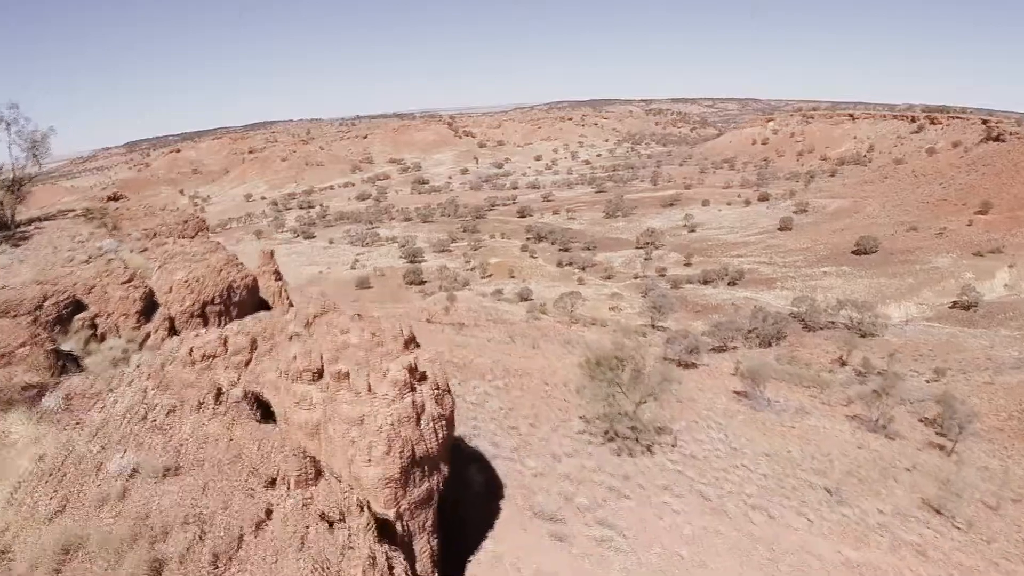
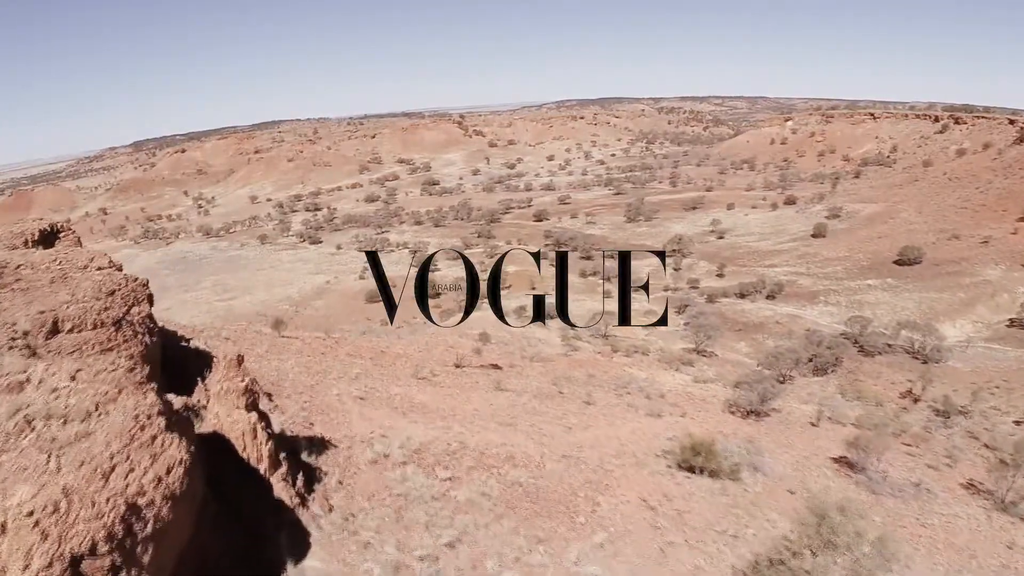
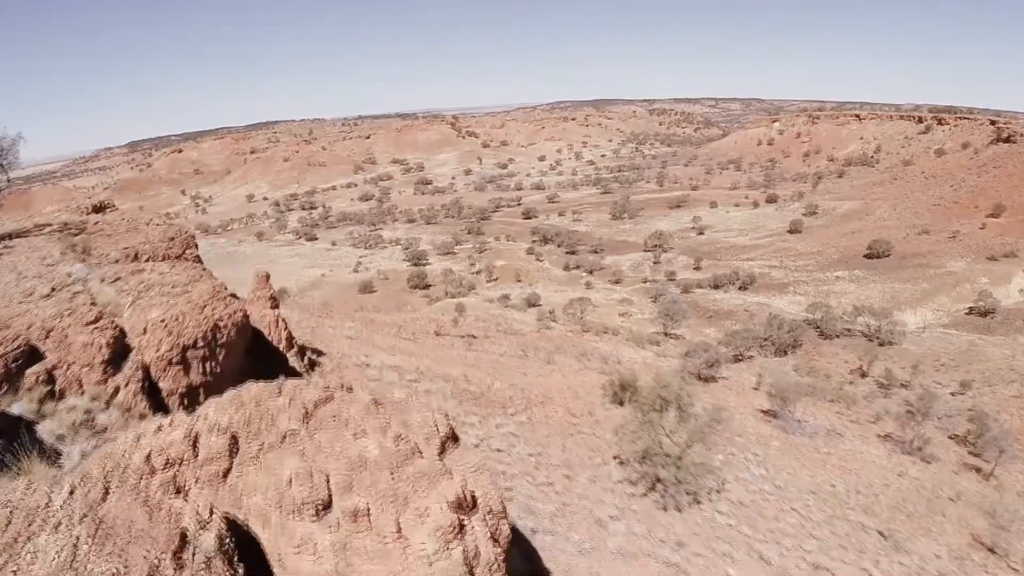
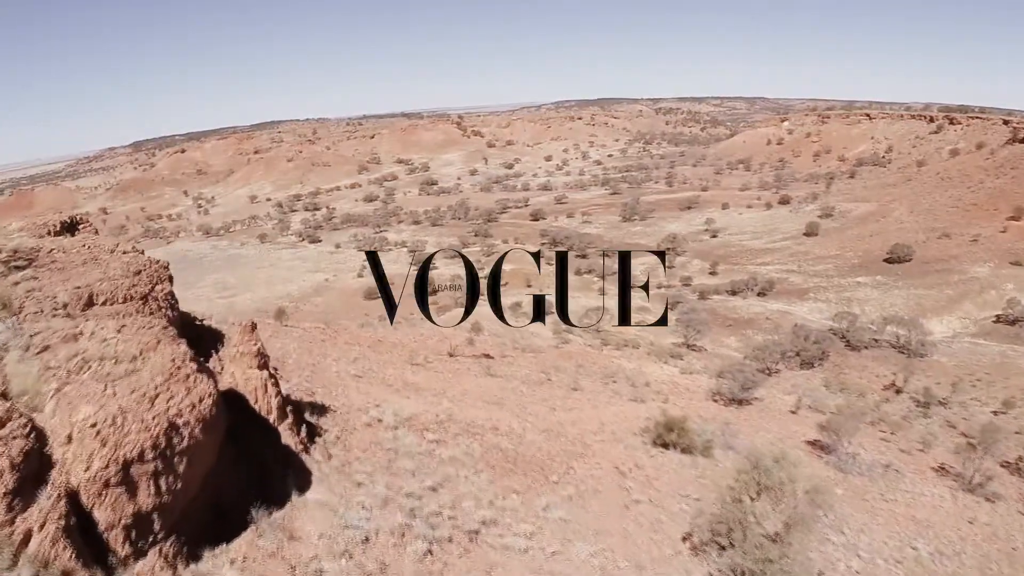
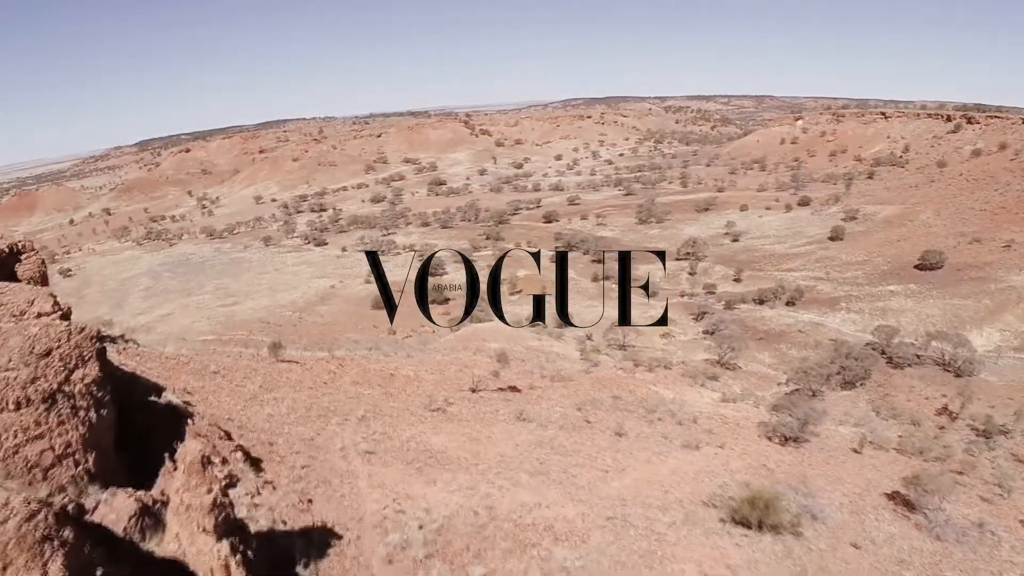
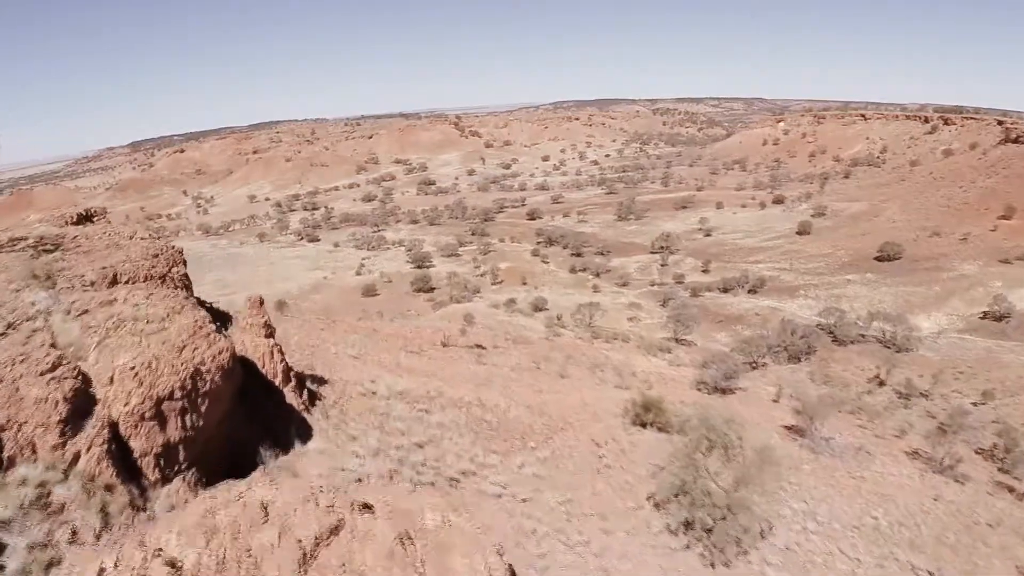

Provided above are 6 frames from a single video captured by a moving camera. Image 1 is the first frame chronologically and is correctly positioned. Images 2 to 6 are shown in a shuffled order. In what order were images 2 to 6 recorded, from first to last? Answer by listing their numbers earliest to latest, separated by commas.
3, 6, 4, 2, 5
